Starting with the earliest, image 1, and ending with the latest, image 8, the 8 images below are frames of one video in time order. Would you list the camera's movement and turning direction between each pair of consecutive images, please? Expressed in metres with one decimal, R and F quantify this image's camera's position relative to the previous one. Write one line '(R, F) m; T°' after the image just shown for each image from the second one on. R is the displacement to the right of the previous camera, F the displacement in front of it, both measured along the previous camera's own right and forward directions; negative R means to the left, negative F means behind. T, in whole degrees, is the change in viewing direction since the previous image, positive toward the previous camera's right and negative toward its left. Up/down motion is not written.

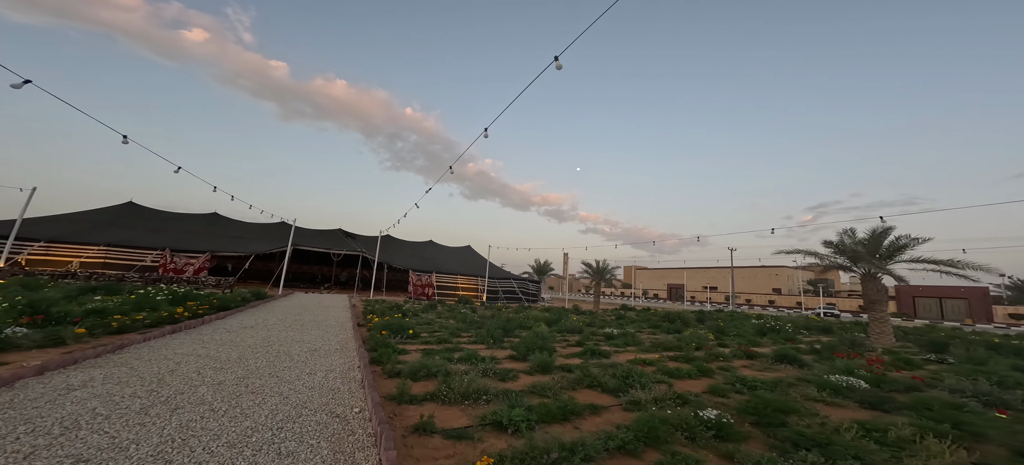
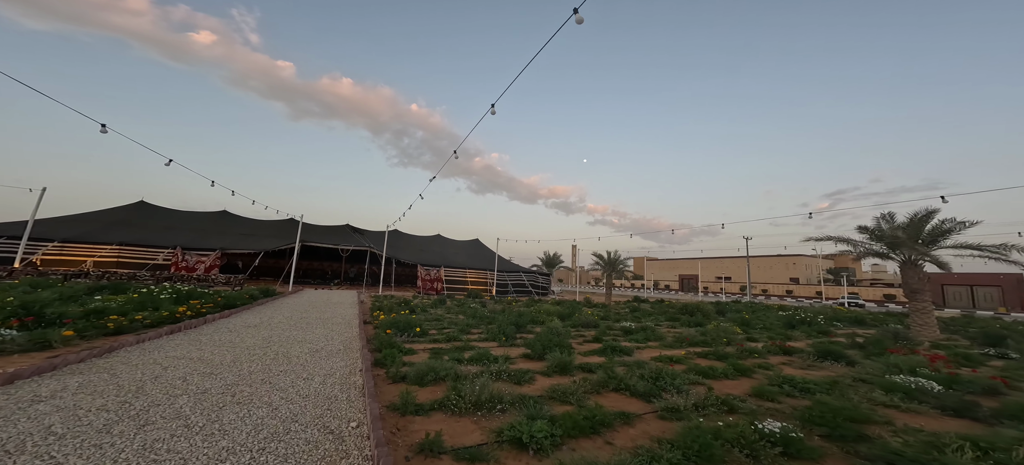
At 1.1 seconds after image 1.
(-0.1, +0.6) m; -2°
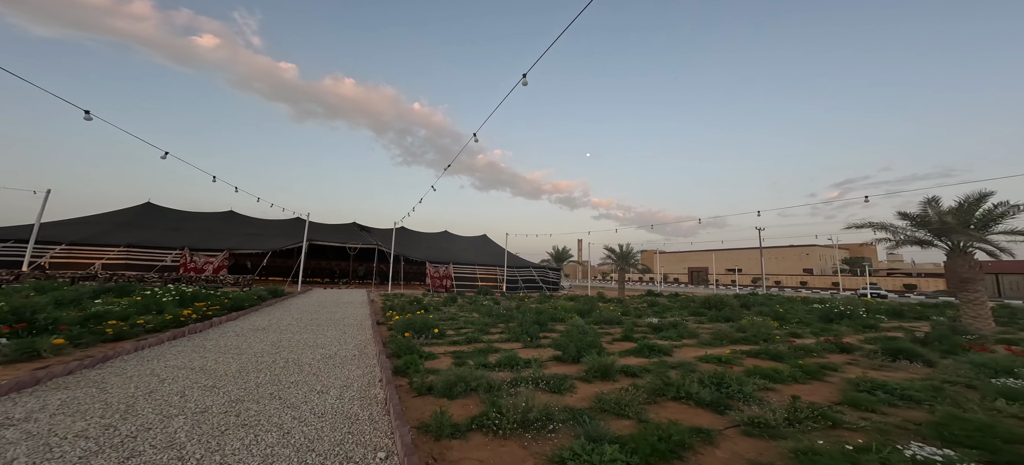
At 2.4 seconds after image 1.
(-0.4, +0.7) m; -1°
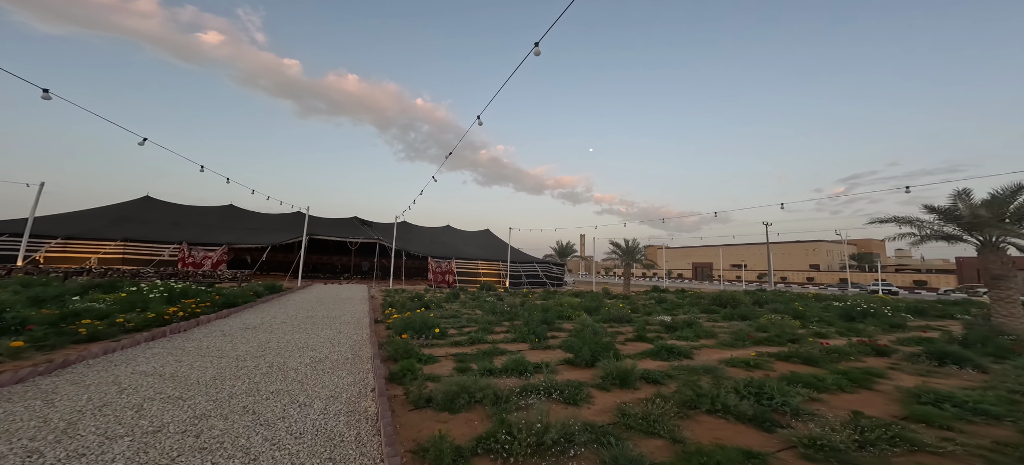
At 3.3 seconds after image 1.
(-0.1, +0.6) m; 0°
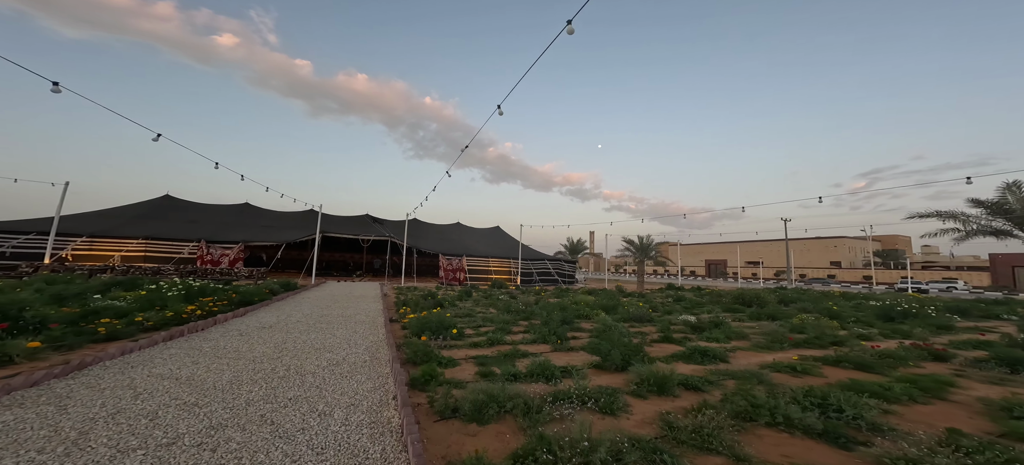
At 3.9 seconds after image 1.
(-0.2, +0.3) m; -2°
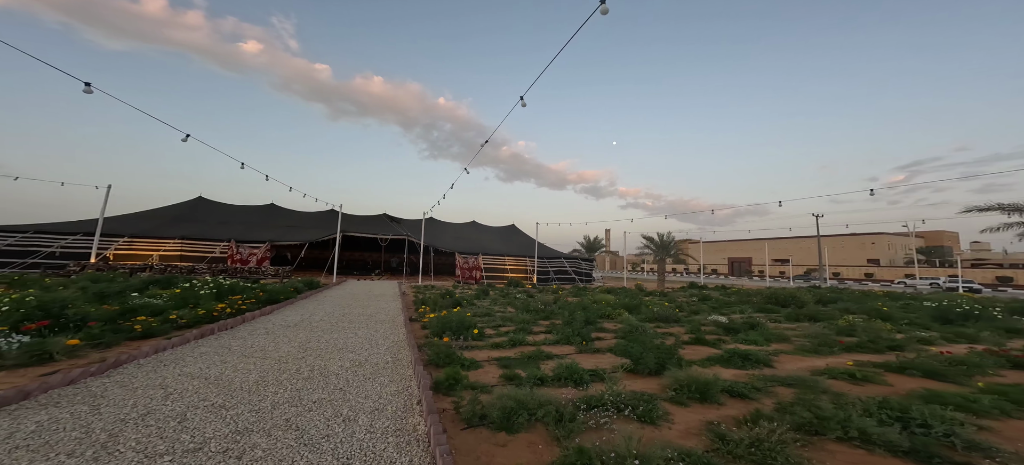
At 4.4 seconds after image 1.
(-0.1, +0.2) m; -3°
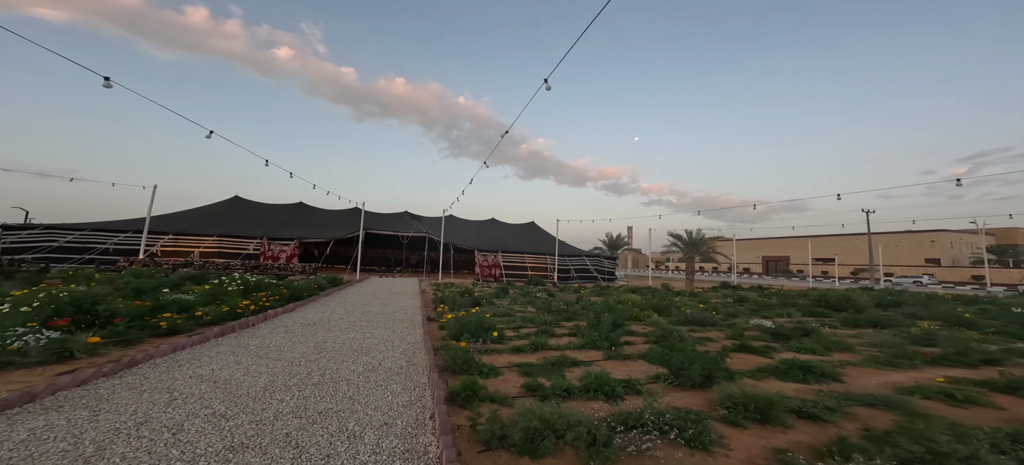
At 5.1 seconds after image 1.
(0.0, +0.5) m; -4°
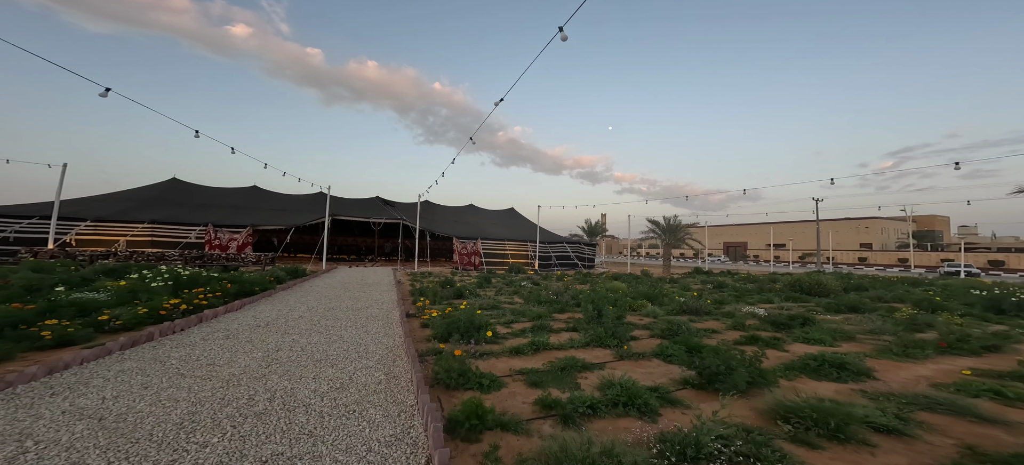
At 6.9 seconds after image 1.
(-0.5, +1.0) m; +5°
